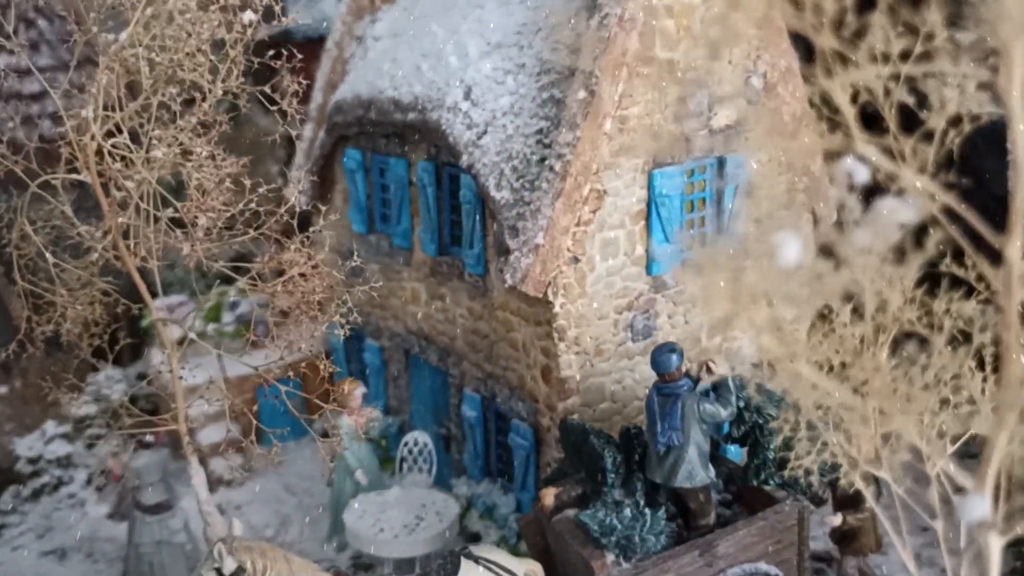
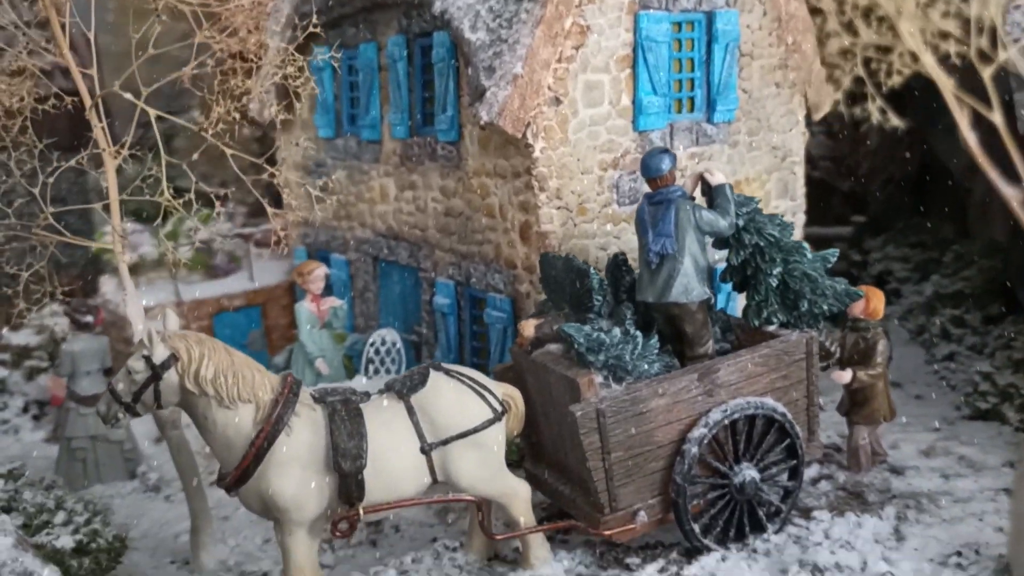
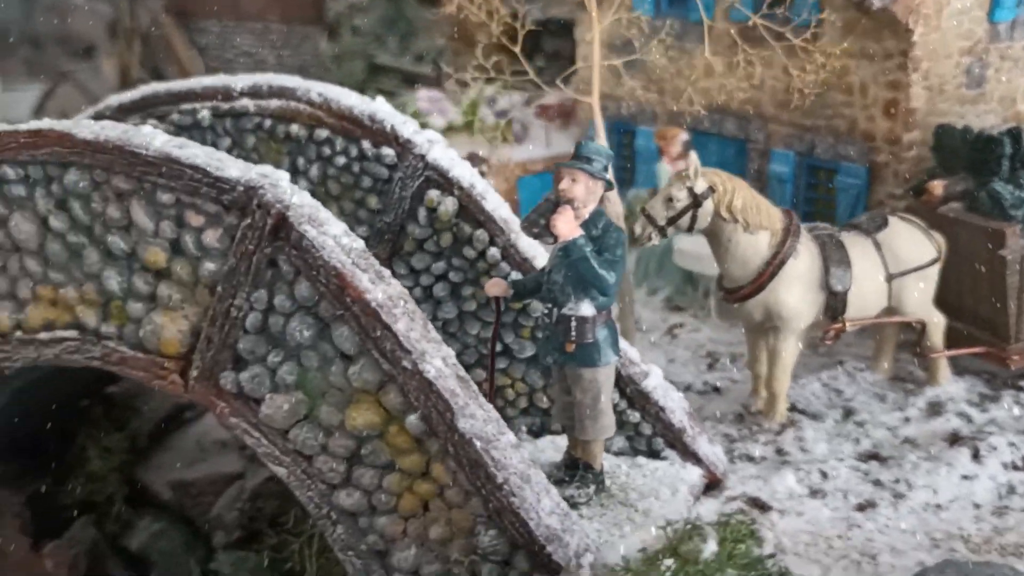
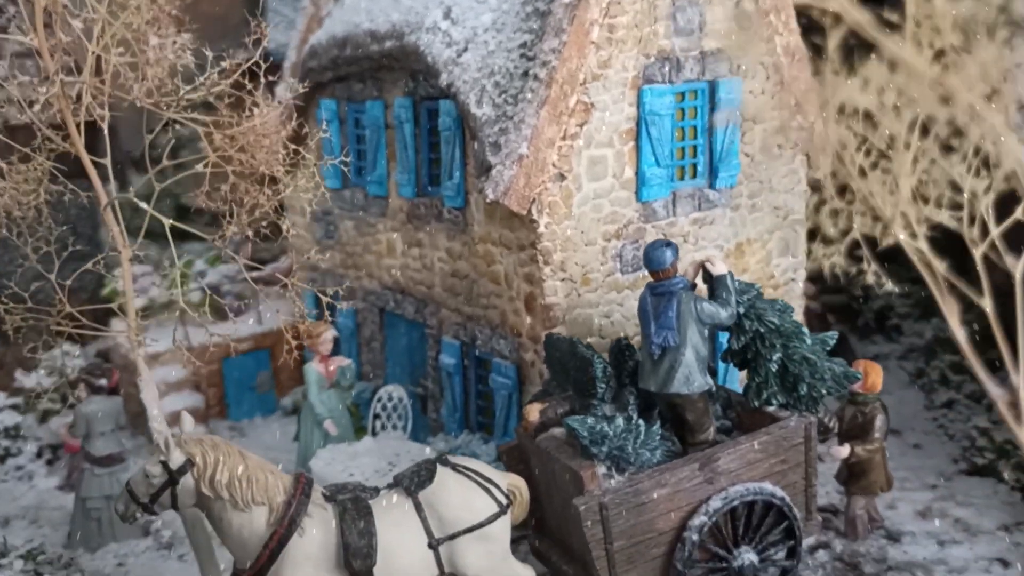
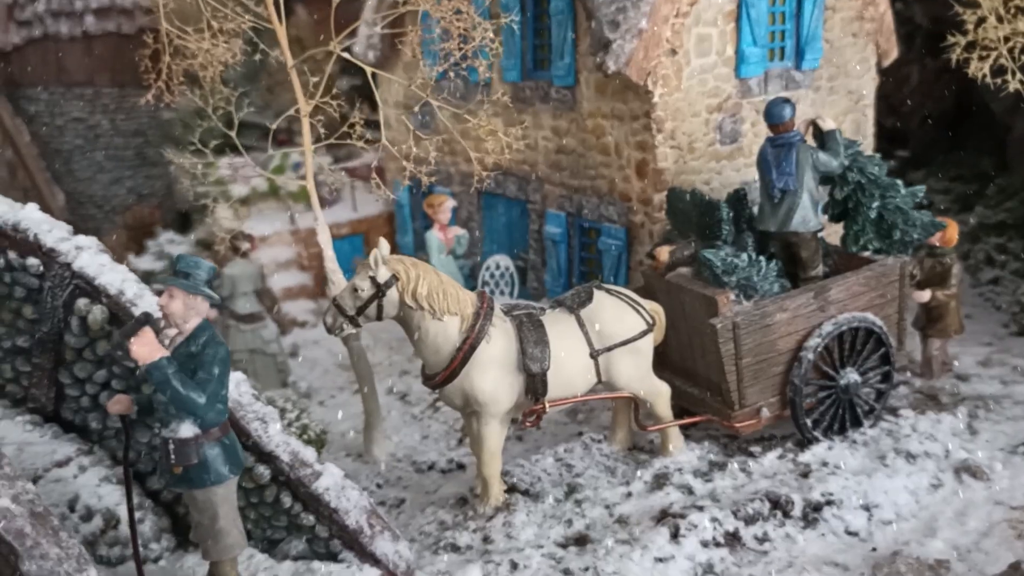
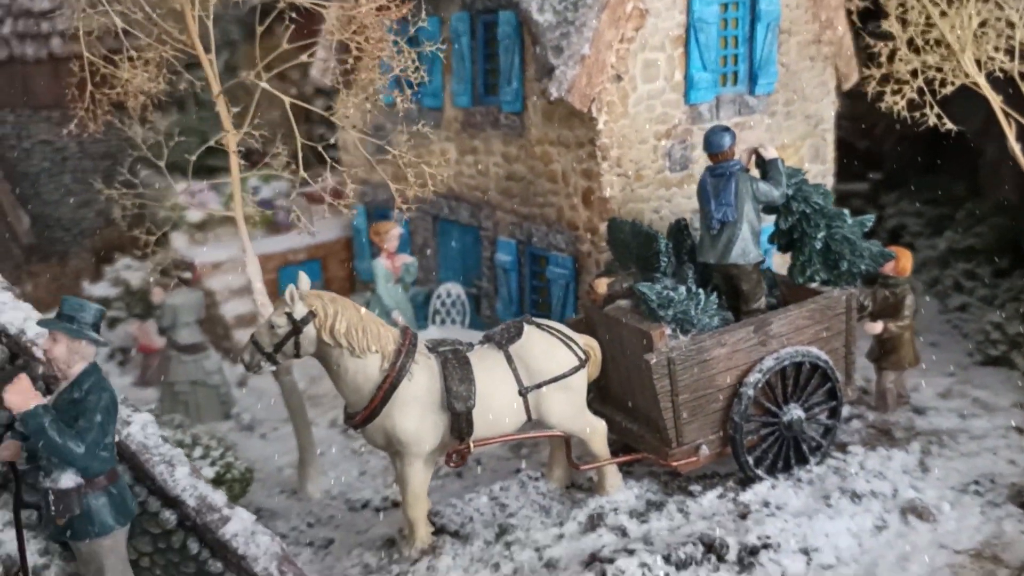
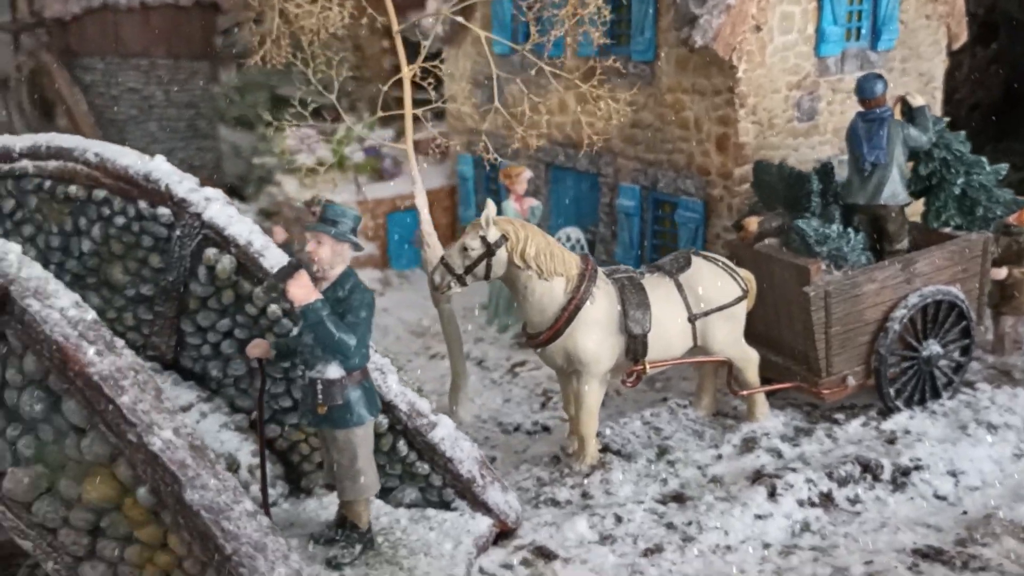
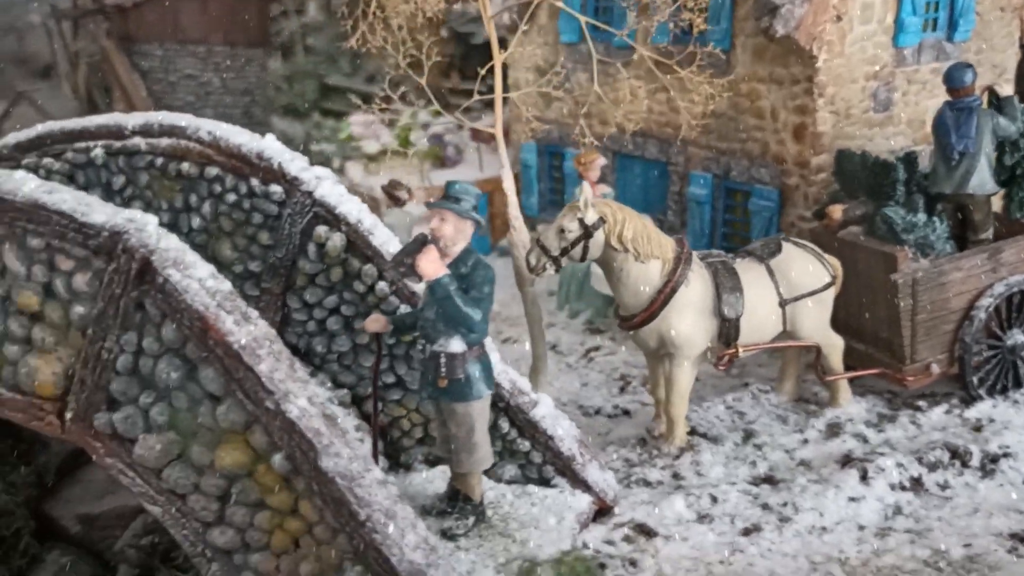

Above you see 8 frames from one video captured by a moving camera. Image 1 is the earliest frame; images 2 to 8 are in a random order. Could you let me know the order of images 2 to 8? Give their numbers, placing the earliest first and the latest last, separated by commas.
4, 2, 6, 5, 7, 8, 3
